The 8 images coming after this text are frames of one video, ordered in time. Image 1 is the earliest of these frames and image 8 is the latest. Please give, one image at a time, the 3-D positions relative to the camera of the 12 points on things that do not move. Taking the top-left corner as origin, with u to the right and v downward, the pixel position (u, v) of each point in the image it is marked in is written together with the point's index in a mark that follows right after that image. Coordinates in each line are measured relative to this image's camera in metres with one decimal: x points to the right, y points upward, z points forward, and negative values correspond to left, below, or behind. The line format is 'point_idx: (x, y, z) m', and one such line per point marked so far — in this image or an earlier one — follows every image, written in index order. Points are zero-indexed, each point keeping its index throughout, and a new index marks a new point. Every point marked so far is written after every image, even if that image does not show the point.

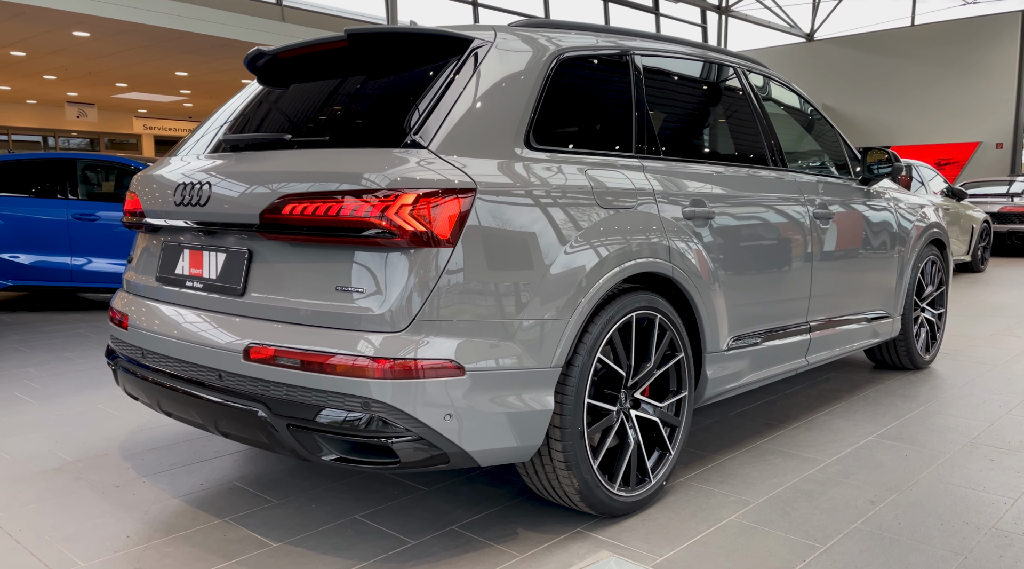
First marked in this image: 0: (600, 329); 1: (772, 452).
0: (+0.3, -0.1, +2.7) m
1: (+1.1, -0.7, +3.5) m
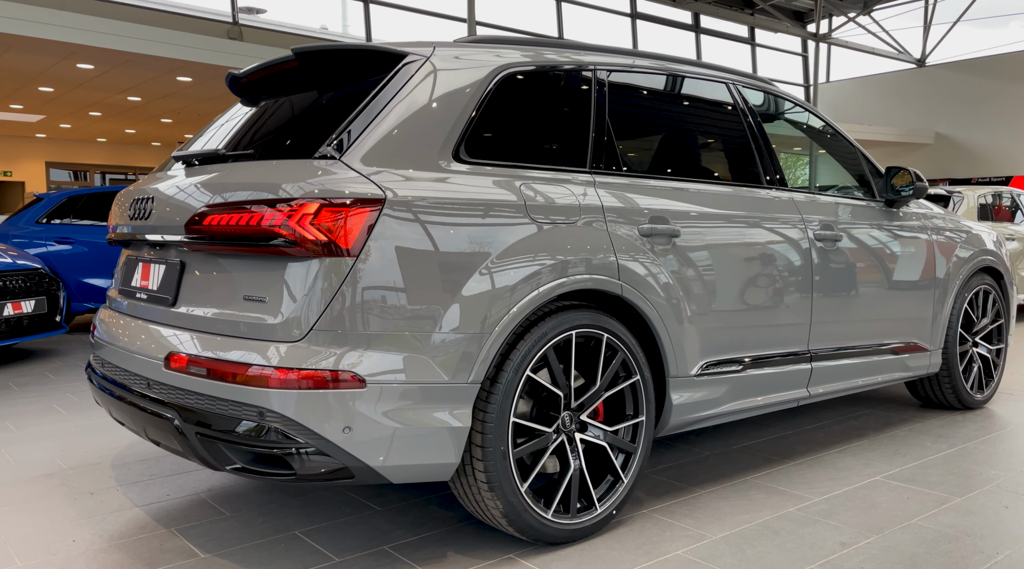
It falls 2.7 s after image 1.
0: (+0.1, -0.2, +2.6) m
1: (+1.0, -0.8, +3.3) m
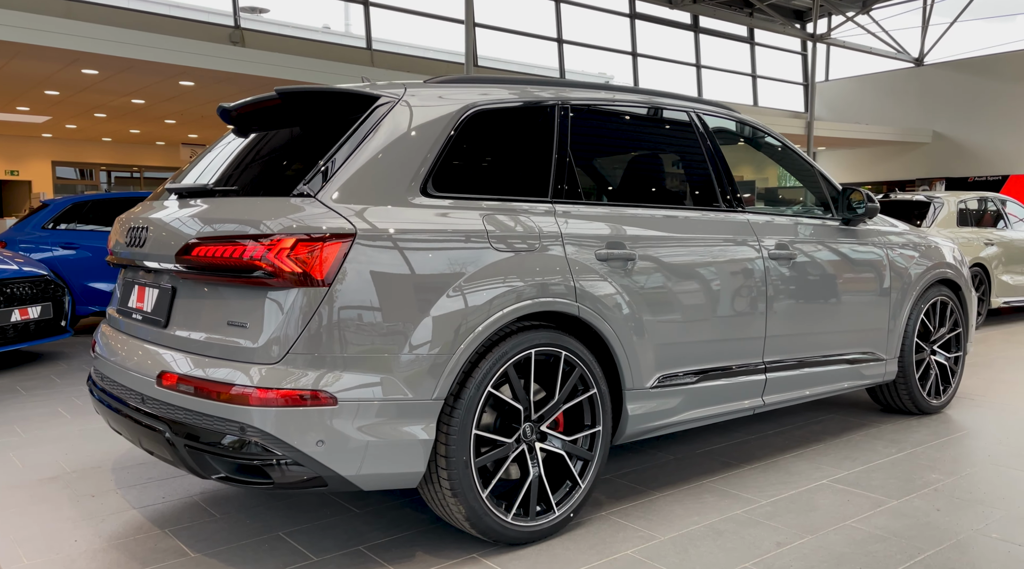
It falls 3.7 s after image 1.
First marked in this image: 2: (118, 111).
0: (-0.1, -0.3, +2.8) m
1: (+0.9, -0.9, +3.5) m
2: (-8.4, +3.7, +17.1) m
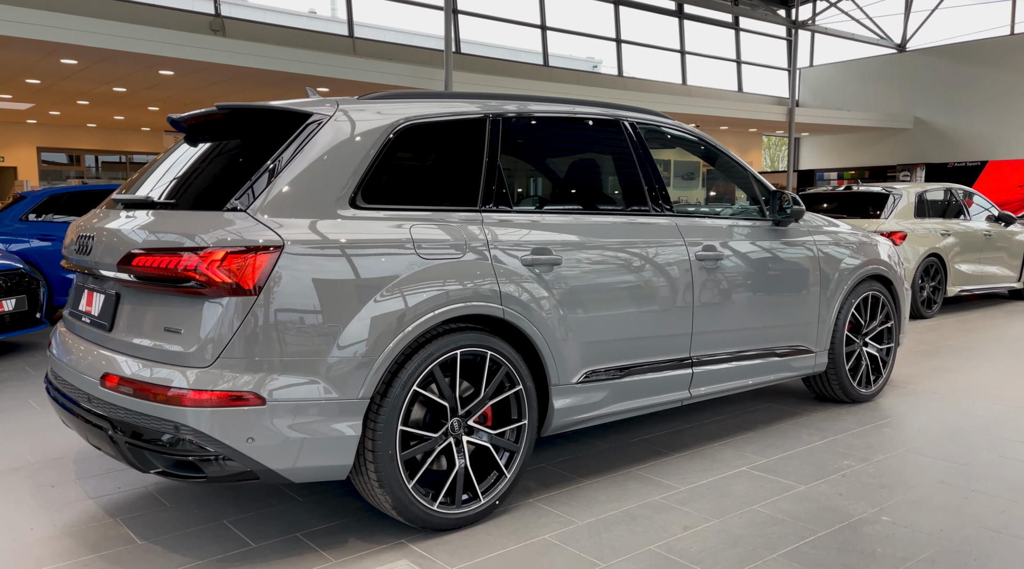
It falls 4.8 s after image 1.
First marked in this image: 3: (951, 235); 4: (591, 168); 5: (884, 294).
0: (-0.4, -0.3, +3.0) m
1: (+0.6, -0.9, +3.8) m
2: (-8.8, +4.0, +17.2) m
3: (+4.9, +0.5, +8.9) m
4: (+0.4, +0.6, +3.9) m
5: (+2.4, -0.1, +5.1) m
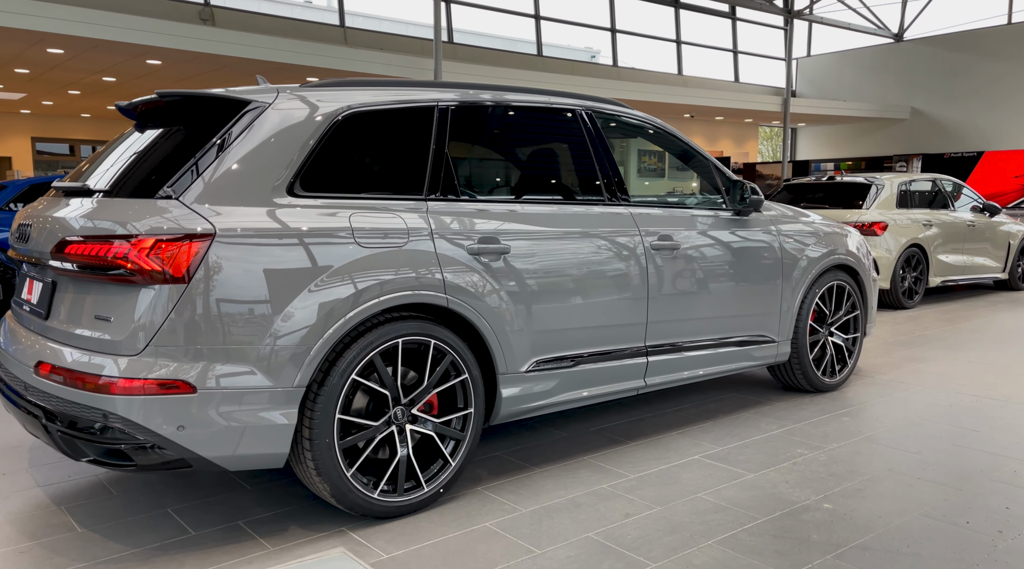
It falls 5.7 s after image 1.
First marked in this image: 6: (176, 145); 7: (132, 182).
0: (-0.6, -0.3, +3.0) m
1: (+0.4, -0.9, +3.7) m
2: (-9.0, +4.2, +17.1) m
3: (+4.7, +0.7, +8.9) m
4: (+0.2, +0.6, +3.8) m
5: (+2.2, 0.0, +5.1) m
6: (-1.3, +0.5, +3.1) m
7: (-1.4, +0.4, +3.0) m
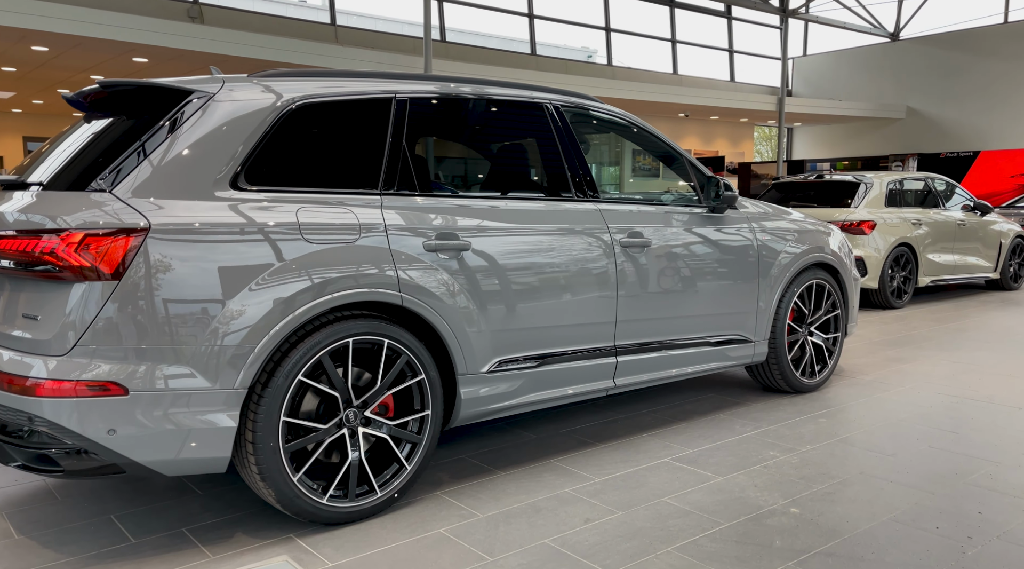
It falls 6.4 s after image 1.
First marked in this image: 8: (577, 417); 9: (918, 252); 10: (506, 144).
0: (-0.8, -0.3, +2.9) m
1: (+0.2, -0.9, +3.6) m
2: (-9.2, +4.2, +17.0) m
3: (+4.5, +0.7, +8.7) m
4: (0.0, +0.6, +3.7) m
5: (+2.0, 0.0, +5.0) m
6: (-1.5, +0.5, +3.0) m
7: (-1.6, +0.4, +2.9) m
8: (+0.4, -0.8, +4.6) m
9: (+4.4, +0.3, +8.8) m
10: (0.0, +0.7, +3.7) m
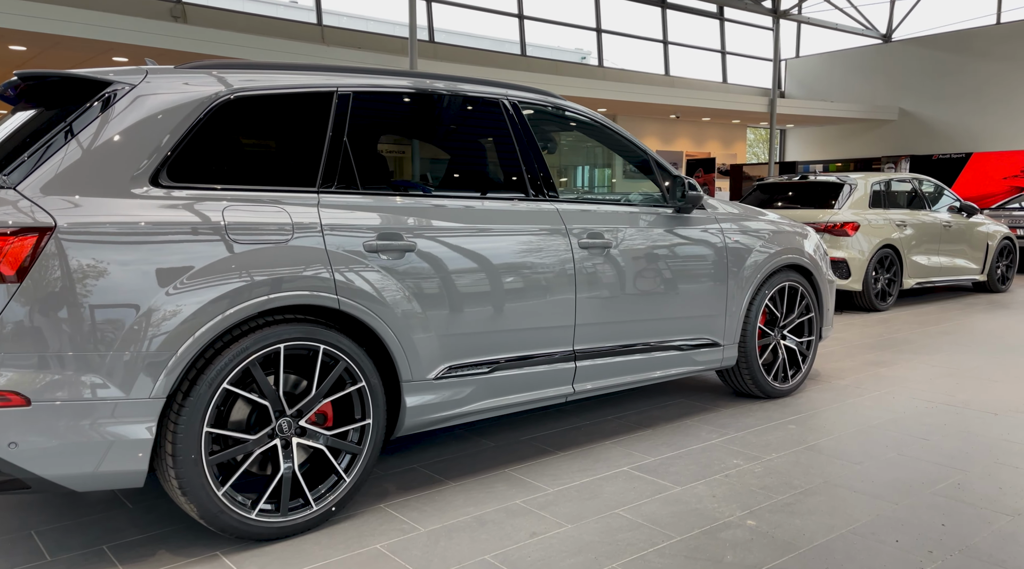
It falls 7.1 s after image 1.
0: (-1.0, -0.3, +2.8) m
1: (0.0, -0.9, +3.5) m
2: (-9.5, +4.1, +16.9) m
3: (+4.3, +0.6, +8.6) m
4: (-0.2, +0.6, +3.6) m
5: (+1.8, 0.0, +4.9) m
6: (-1.7, +0.5, +2.8) m
7: (-1.8, +0.4, +2.7) m
8: (+0.1, -0.8, +4.4) m
9: (+4.2, +0.3, +8.6) m
10: (-0.3, +0.6, +3.5) m
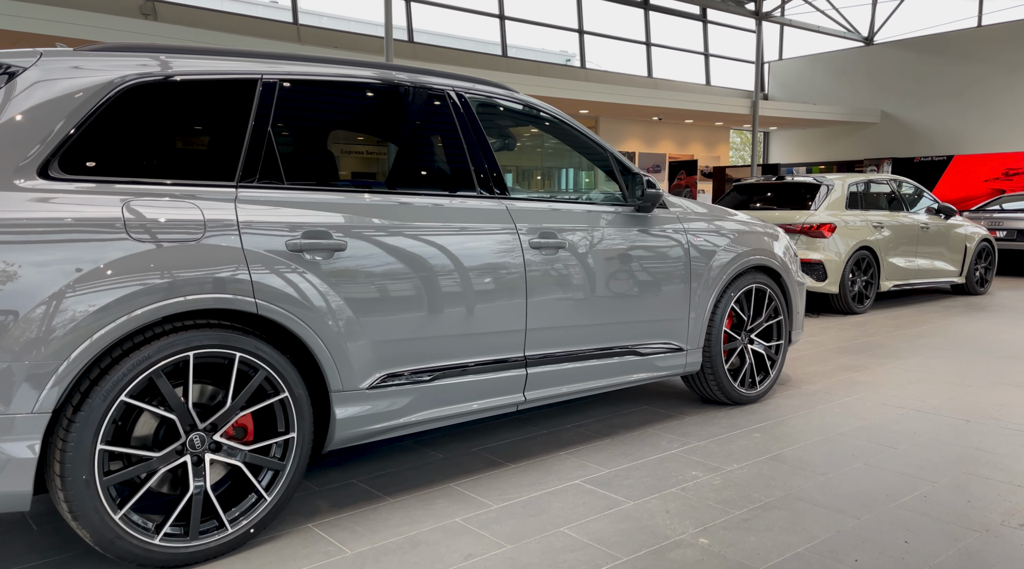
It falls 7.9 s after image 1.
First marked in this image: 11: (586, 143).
0: (-1.2, -0.3, +2.5) m
1: (-0.3, -0.9, +3.3) m
2: (-9.9, +4.1, +16.5) m
3: (+4.0, +0.6, +8.4) m
4: (-0.5, +0.6, +3.3) m
5: (+1.5, 0.0, +4.7) m
6: (-1.9, +0.5, +2.6) m
7: (-2.0, +0.4, +2.5) m
8: (-0.1, -0.8, +4.2) m
9: (+3.9, +0.3, +8.5) m
10: (-0.5, +0.6, +3.3) m
11: (+0.3, +0.7, +4.0) m
